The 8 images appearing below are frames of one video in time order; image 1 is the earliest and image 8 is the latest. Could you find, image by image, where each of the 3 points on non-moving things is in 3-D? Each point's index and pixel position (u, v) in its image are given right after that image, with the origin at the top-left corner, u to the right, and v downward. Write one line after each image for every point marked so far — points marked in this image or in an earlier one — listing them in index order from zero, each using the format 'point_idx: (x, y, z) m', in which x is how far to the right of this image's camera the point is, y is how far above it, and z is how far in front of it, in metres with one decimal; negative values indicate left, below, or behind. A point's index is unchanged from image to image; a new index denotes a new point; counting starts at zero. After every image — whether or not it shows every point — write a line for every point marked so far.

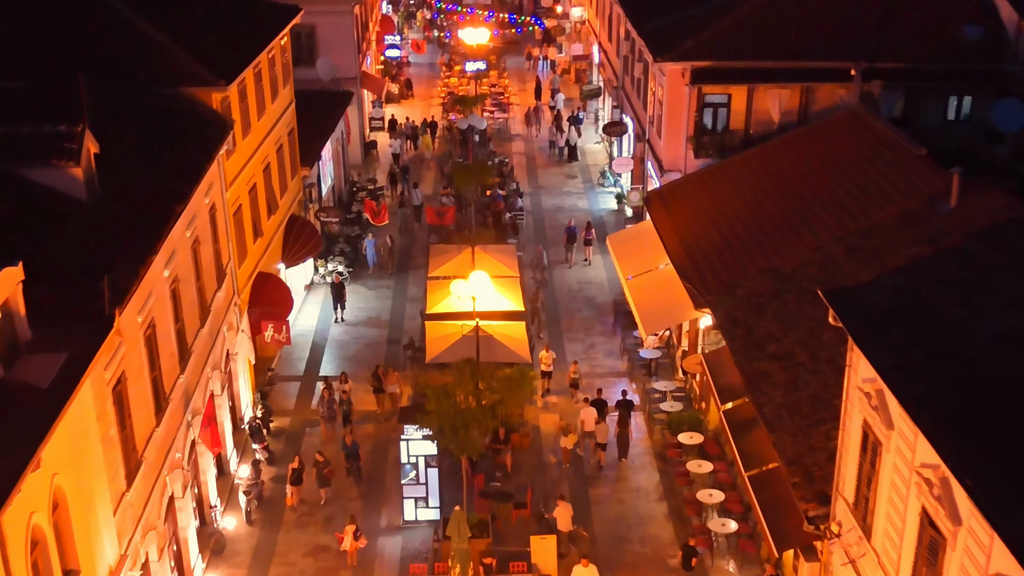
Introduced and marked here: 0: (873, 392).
0: (+6.3, -1.8, +14.1) m
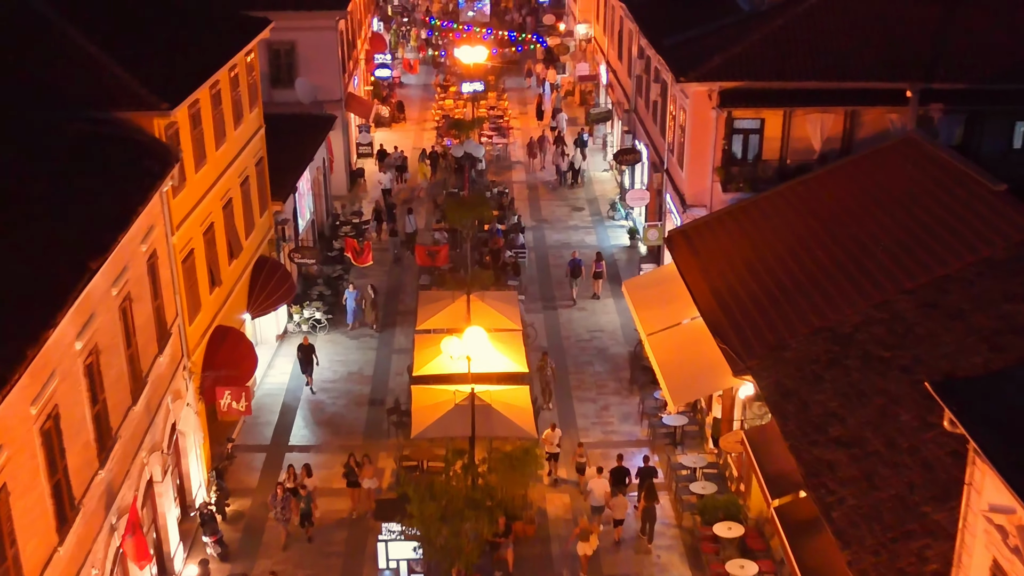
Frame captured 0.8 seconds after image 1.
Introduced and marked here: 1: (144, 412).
0: (+6.4, -3.1, +10.3) m
1: (-8.0, -2.7, +17.4) m
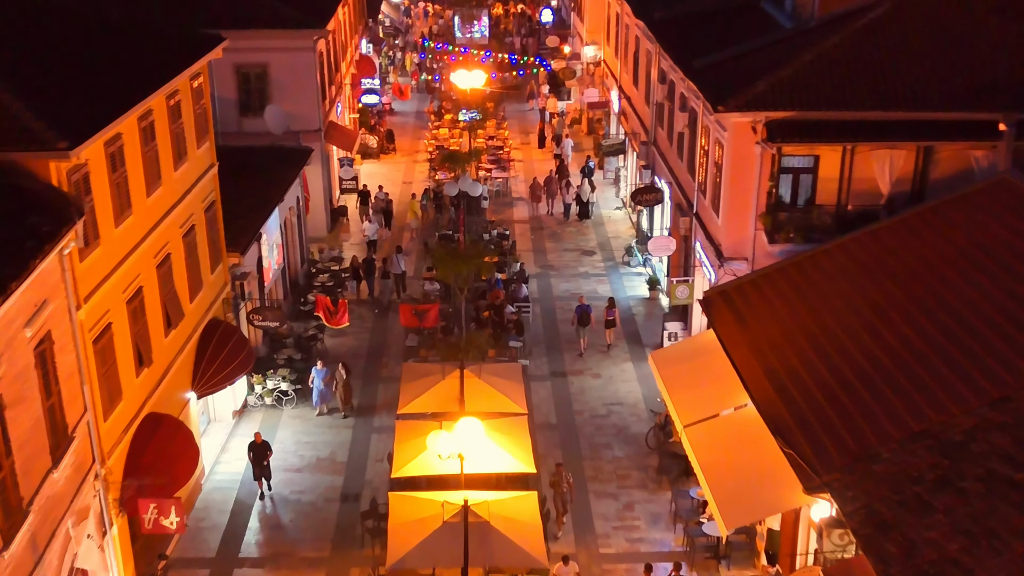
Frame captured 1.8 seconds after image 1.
0: (+6.5, -4.5, +5.9) m
1: (-7.9, -4.3, +13.0) m
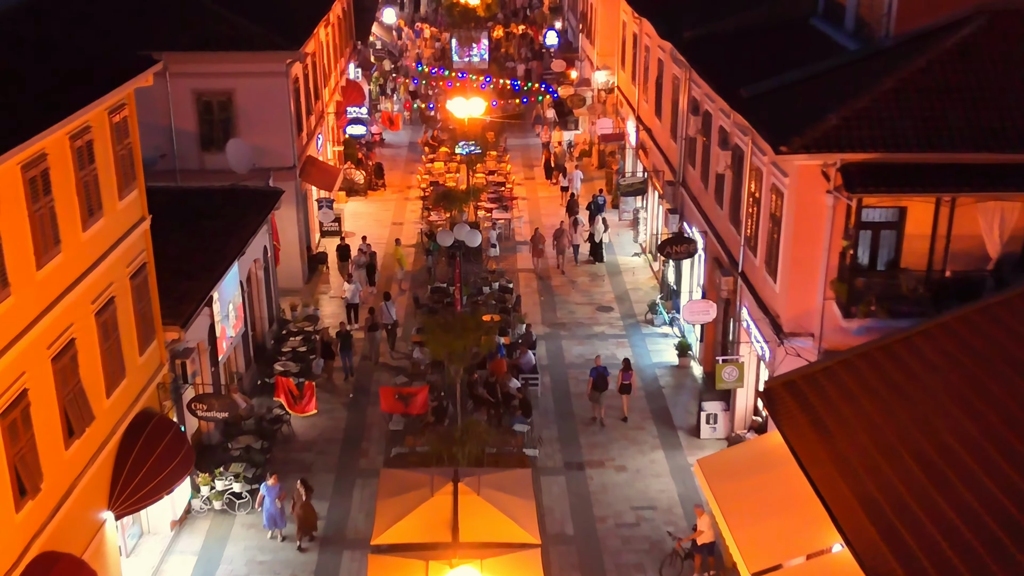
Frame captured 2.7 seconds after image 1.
0: (+6.7, -5.8, +1.5) m
1: (-7.8, -5.9, +8.6) m
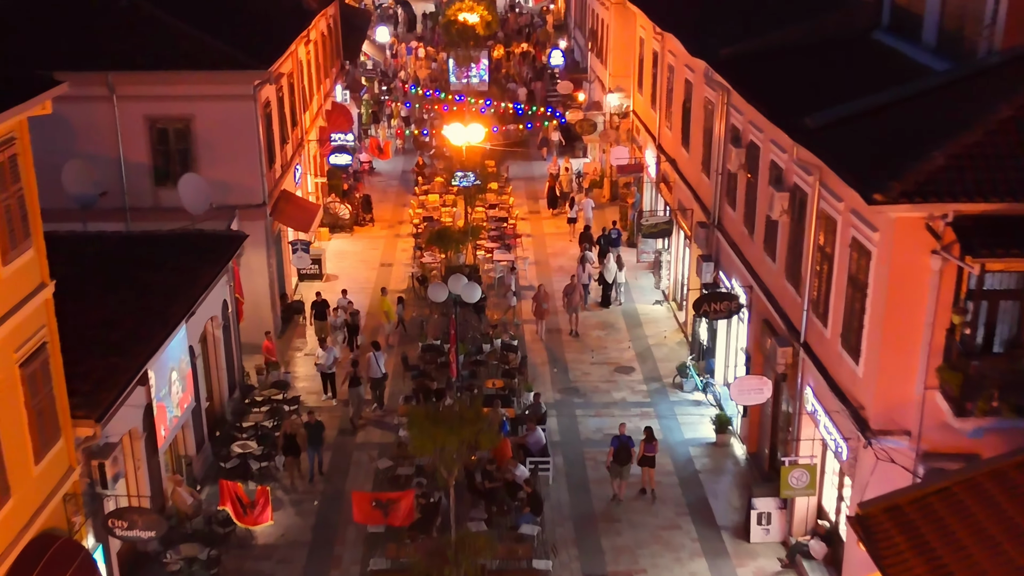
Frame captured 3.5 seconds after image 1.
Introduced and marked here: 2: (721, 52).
0: (+6.9, -6.8, -2.5) m
1: (-7.6, -7.0, +4.6) m
2: (+5.2, +5.8, +19.8) m
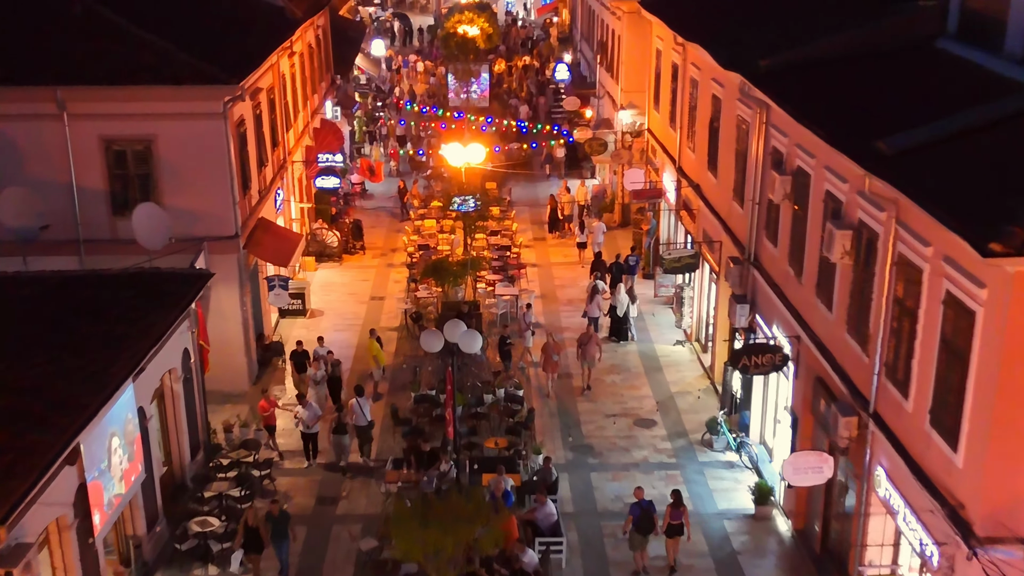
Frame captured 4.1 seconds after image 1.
0: (+7.0, -7.4, -5.3) m
1: (-7.5, -7.8, +1.8) m
2: (+5.3, +4.8, +17.2) m
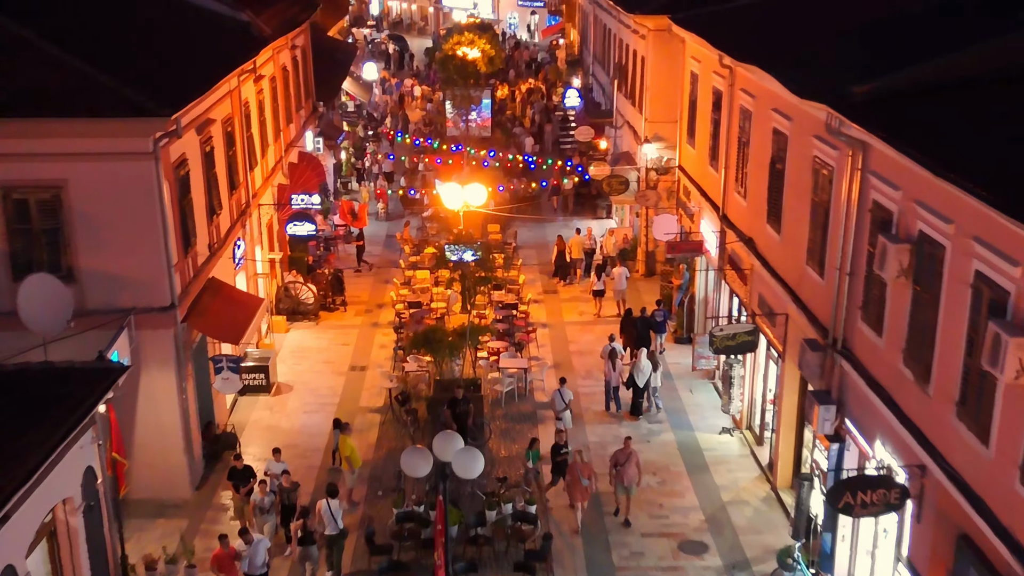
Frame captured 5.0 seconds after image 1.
0: (+7.2, -8.4, -9.9) m
1: (-7.3, -9.0, -2.8) m
2: (+5.5, +3.2, +12.9) m
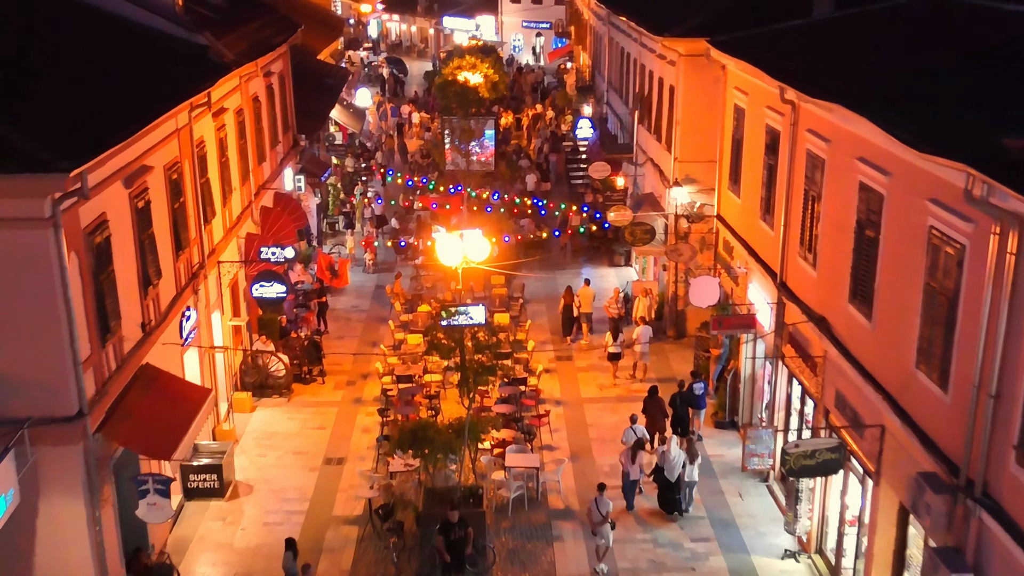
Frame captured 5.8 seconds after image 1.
0: (+7.3, -9.4, -13.9) m
1: (-7.2, -10.1, -6.8) m
2: (+5.7, +1.7, +9.2) m
